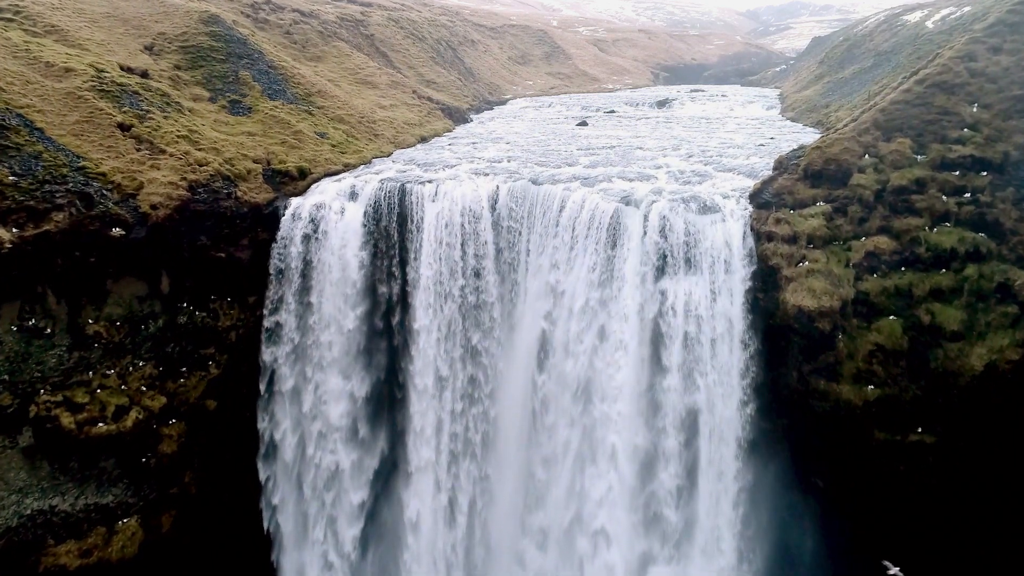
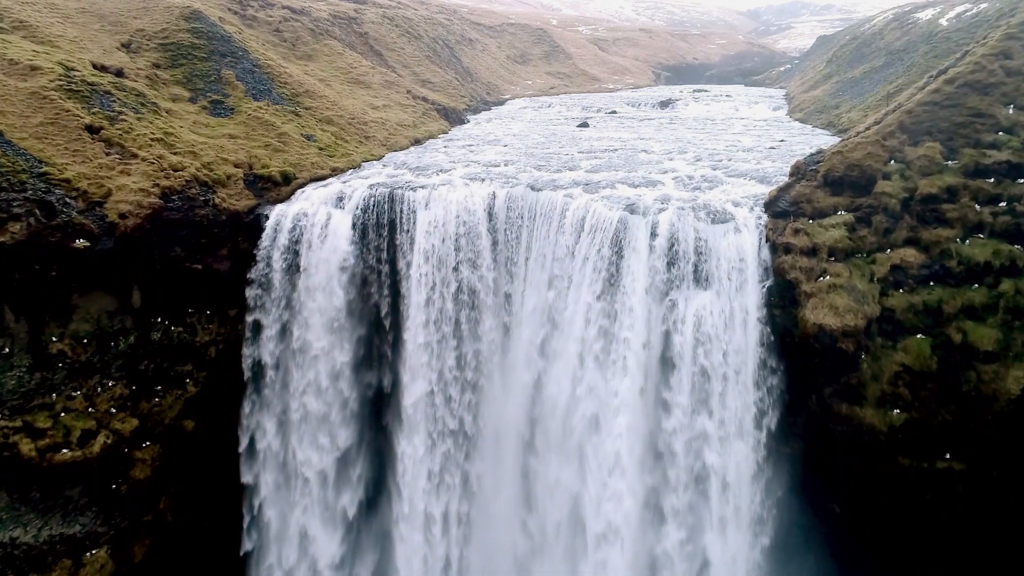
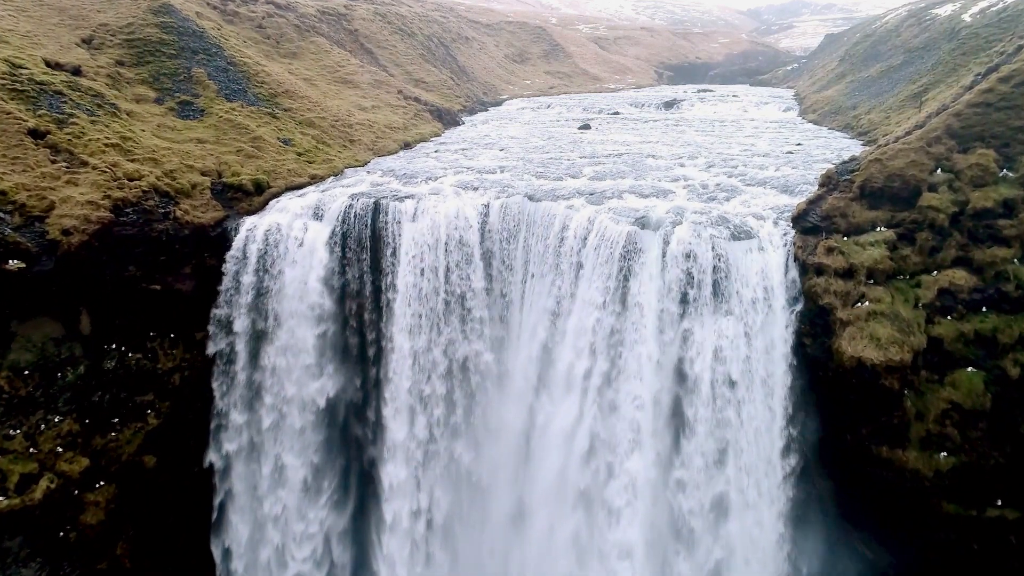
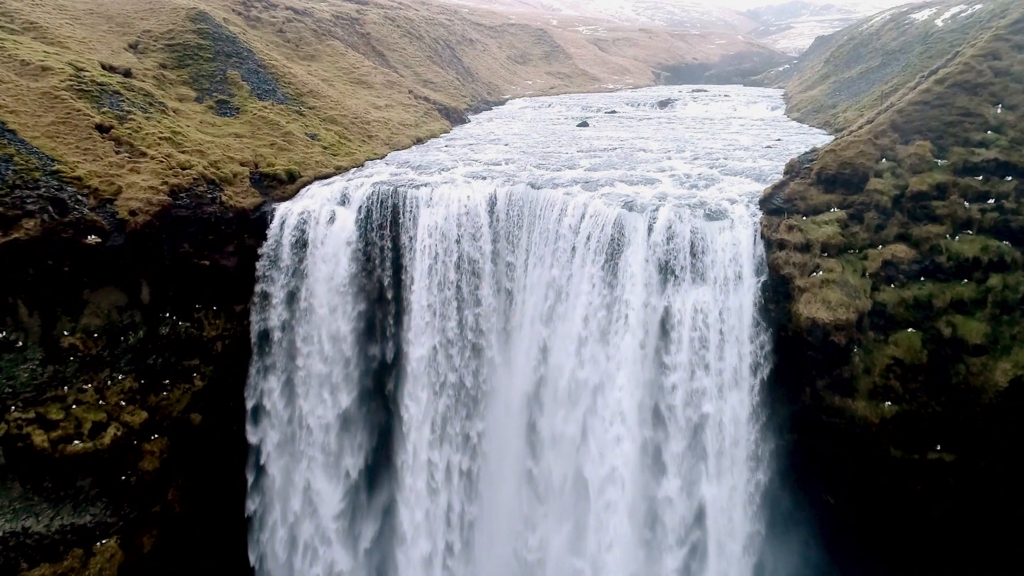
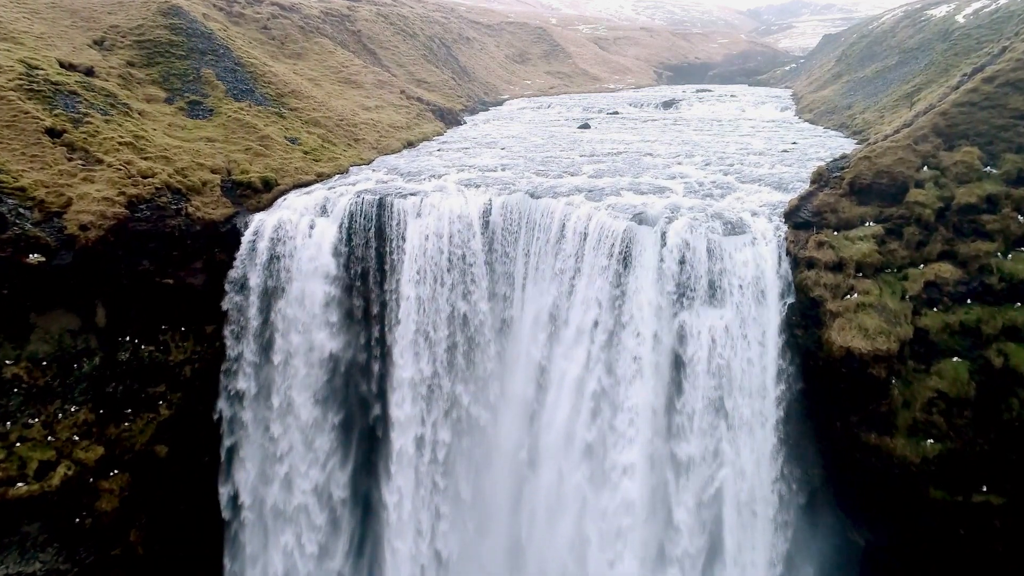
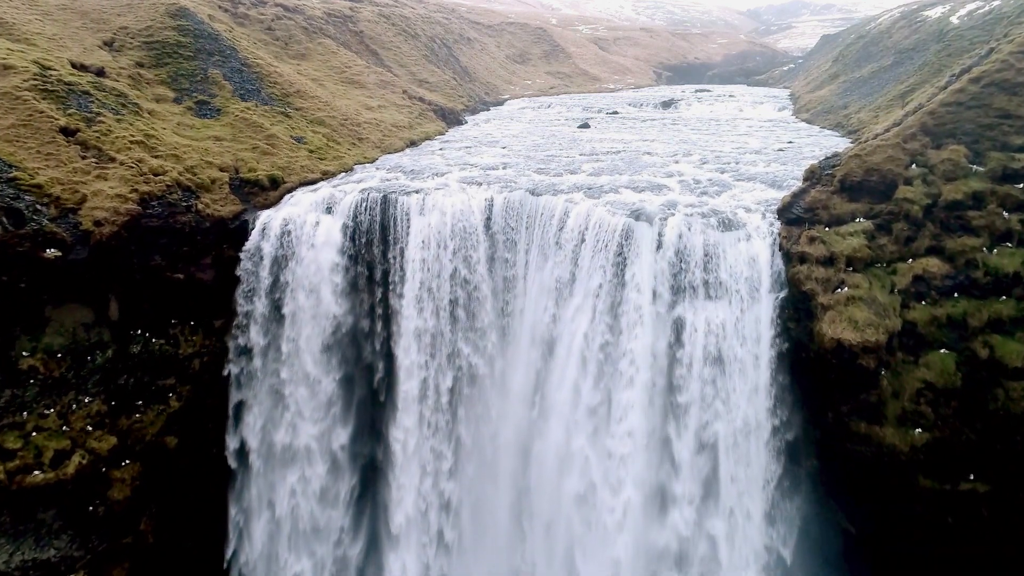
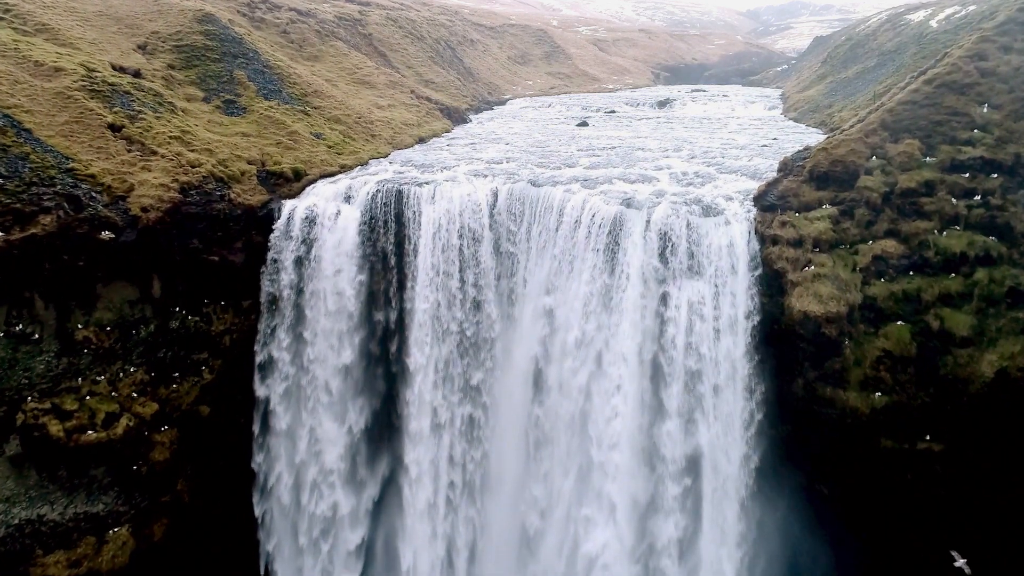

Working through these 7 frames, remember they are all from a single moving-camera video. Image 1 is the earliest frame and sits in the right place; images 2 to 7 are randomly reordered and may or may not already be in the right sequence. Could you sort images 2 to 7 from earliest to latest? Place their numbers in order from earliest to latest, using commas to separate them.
7, 4, 2, 6, 5, 3
